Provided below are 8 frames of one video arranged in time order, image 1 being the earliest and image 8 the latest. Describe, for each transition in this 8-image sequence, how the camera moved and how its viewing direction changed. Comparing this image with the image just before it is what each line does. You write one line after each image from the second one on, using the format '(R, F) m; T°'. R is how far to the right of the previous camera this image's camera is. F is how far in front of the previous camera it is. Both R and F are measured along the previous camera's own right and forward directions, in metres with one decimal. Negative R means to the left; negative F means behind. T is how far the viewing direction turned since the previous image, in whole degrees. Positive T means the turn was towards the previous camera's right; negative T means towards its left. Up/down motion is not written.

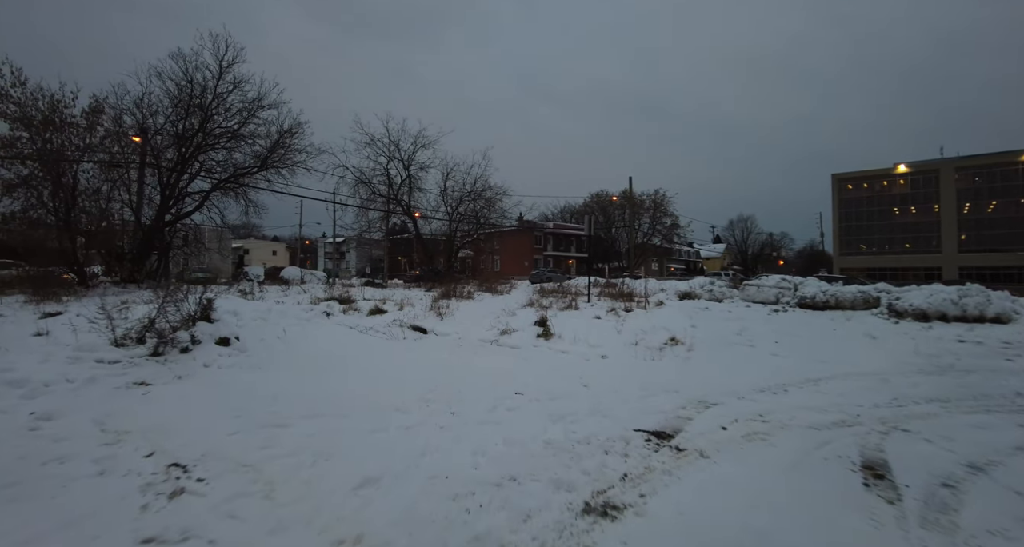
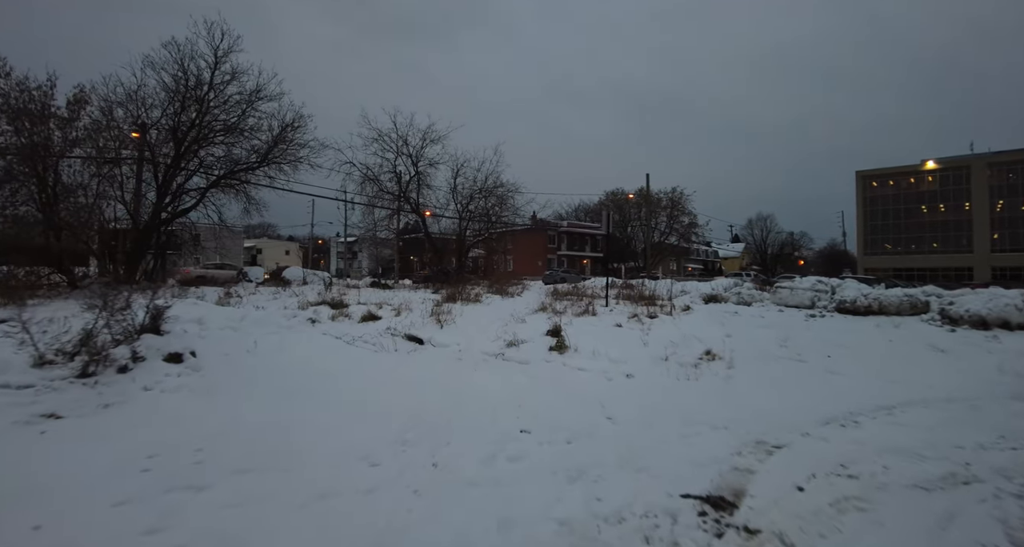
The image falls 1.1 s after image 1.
(+0.1, +1.2) m; -2°
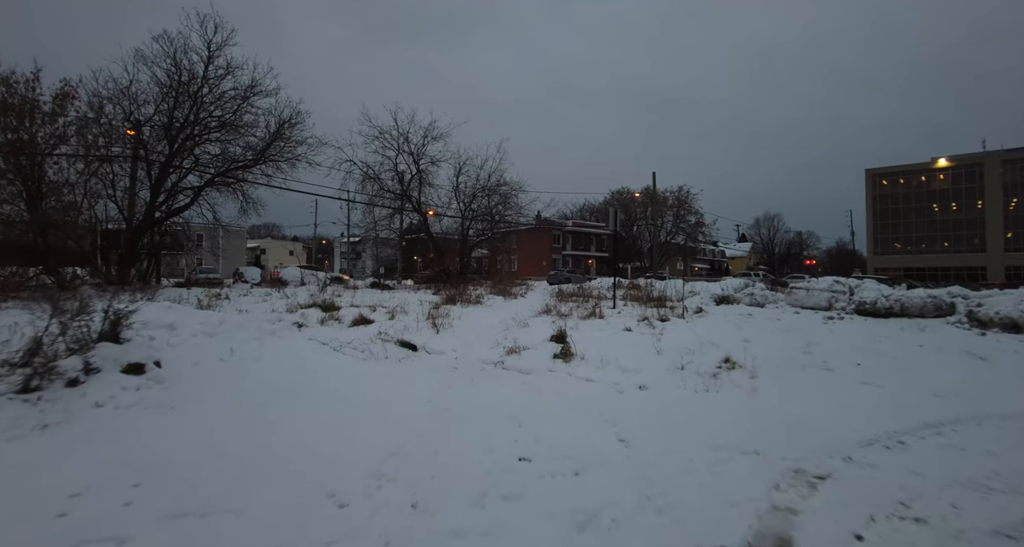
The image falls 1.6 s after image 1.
(+0.1, +0.6) m; -1°
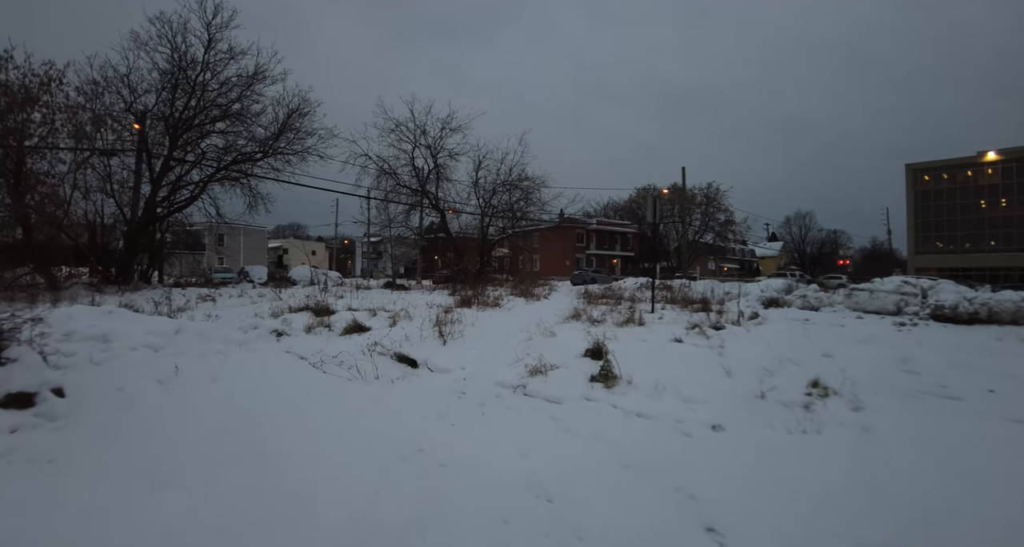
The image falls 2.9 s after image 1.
(0.0, +1.6) m; -2°
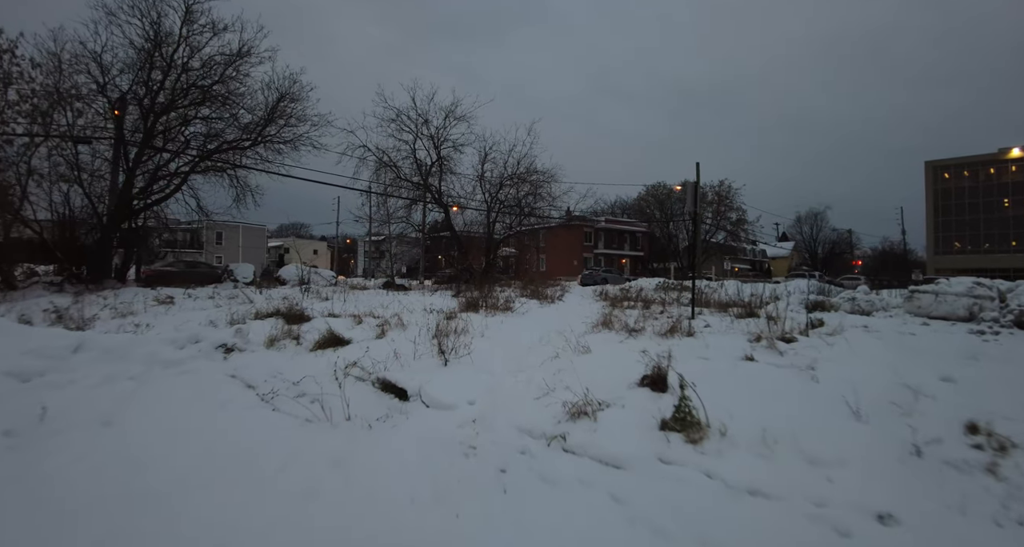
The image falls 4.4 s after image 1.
(-0.2, +1.7) m; 0°
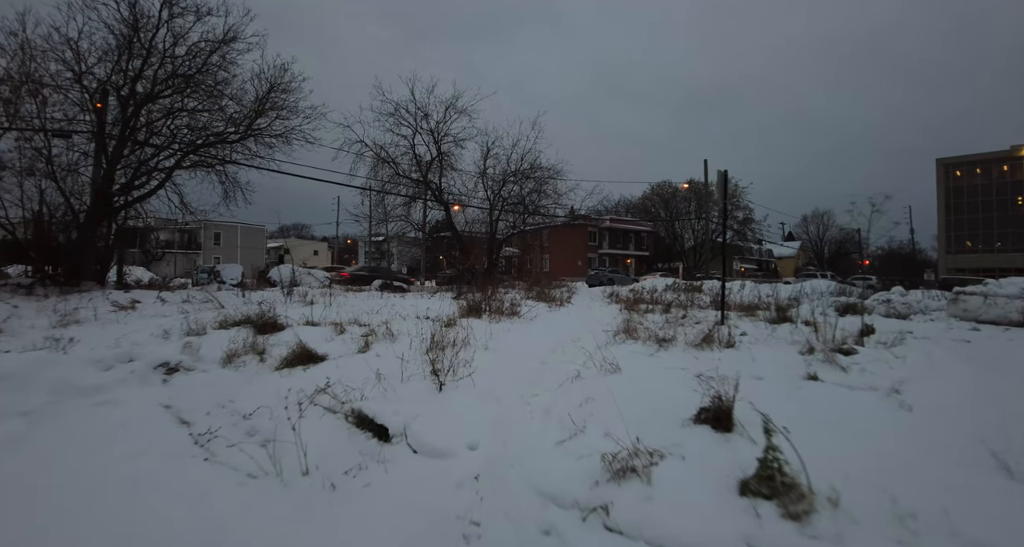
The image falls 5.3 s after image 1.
(-0.1, +1.1) m; 0°
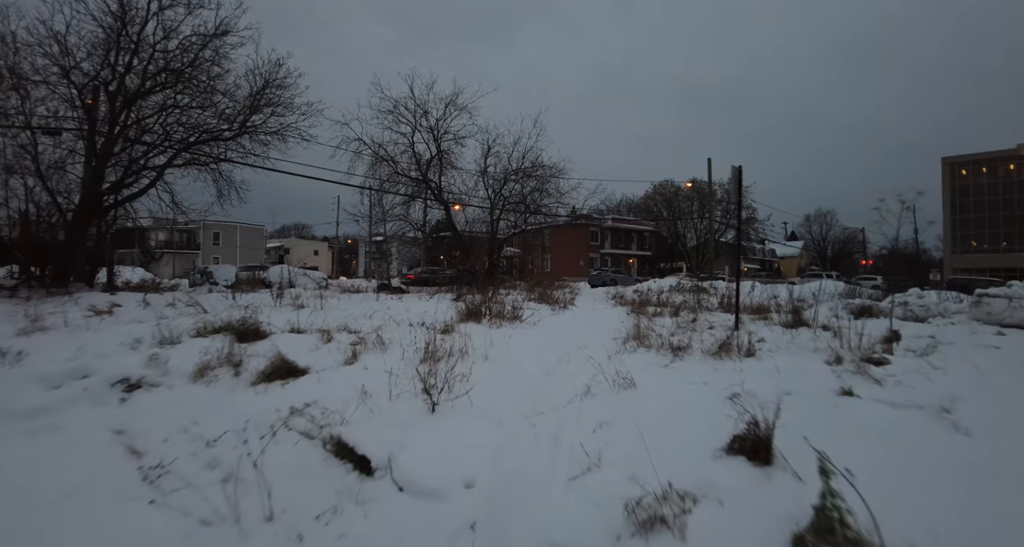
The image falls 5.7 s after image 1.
(0.0, +0.5) m; 0°
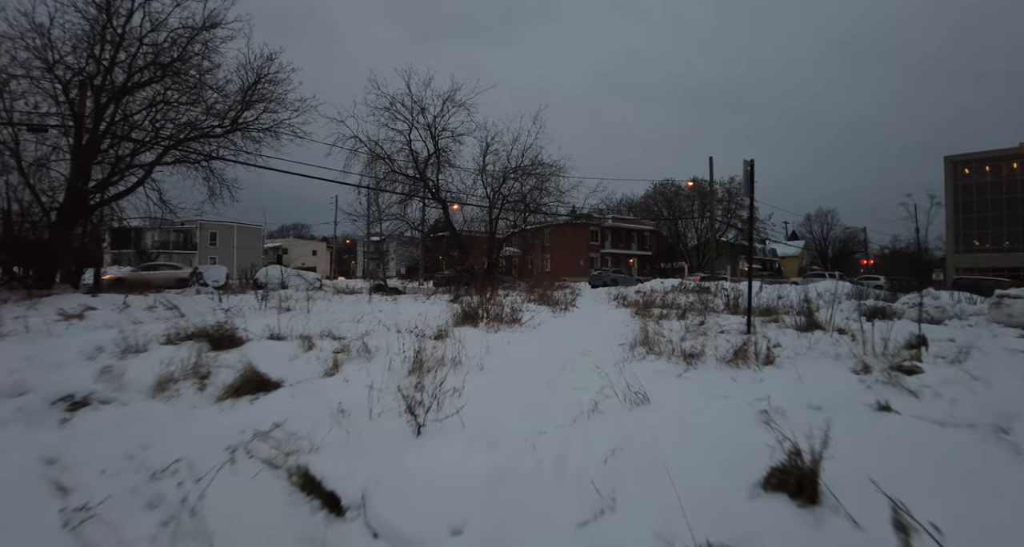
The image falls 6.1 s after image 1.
(0.0, +0.5) m; 0°
